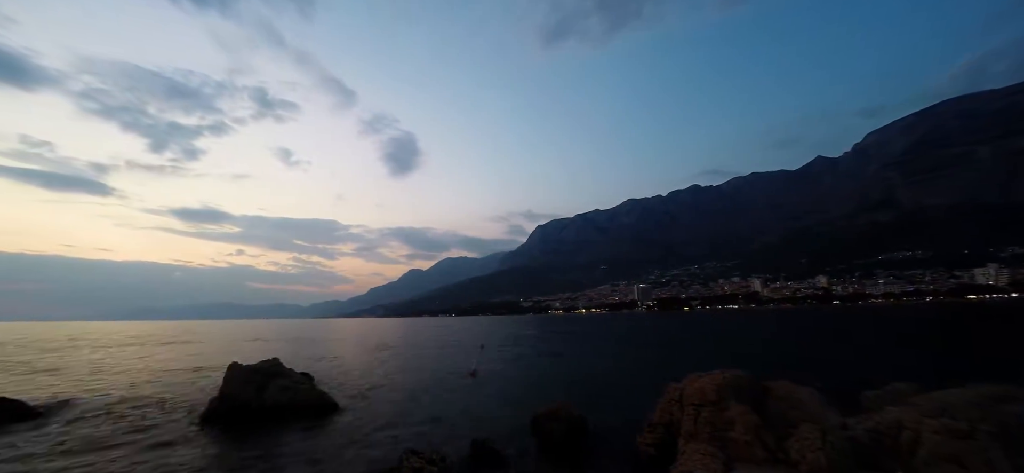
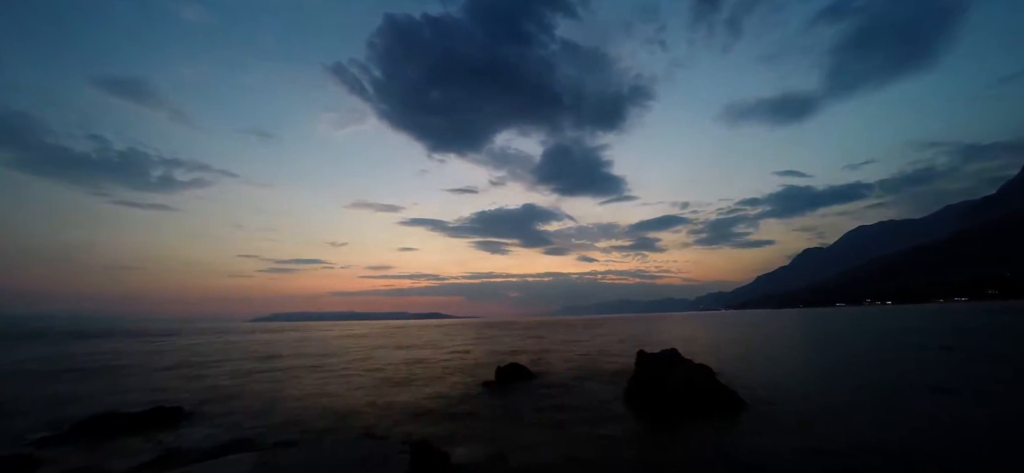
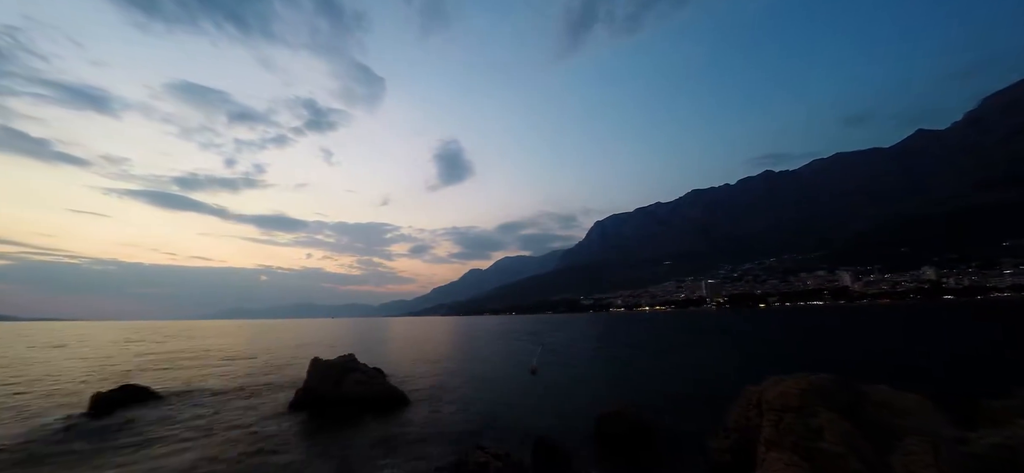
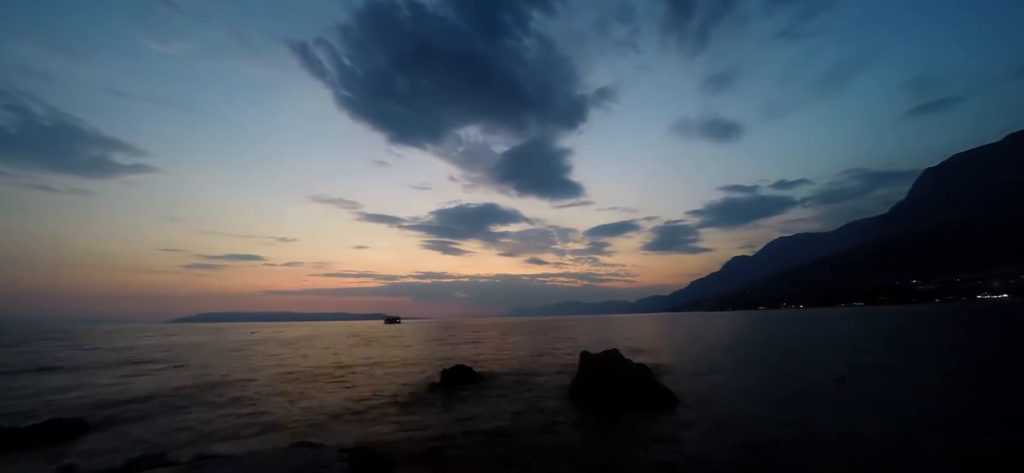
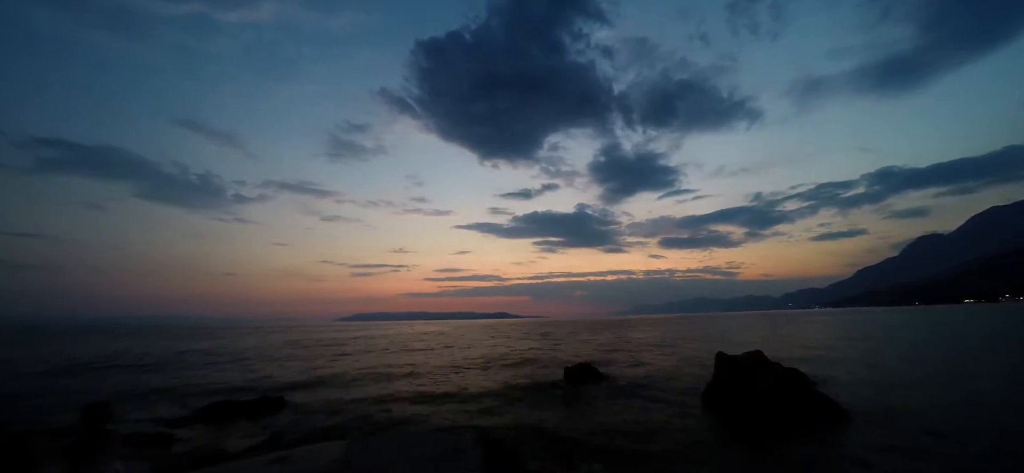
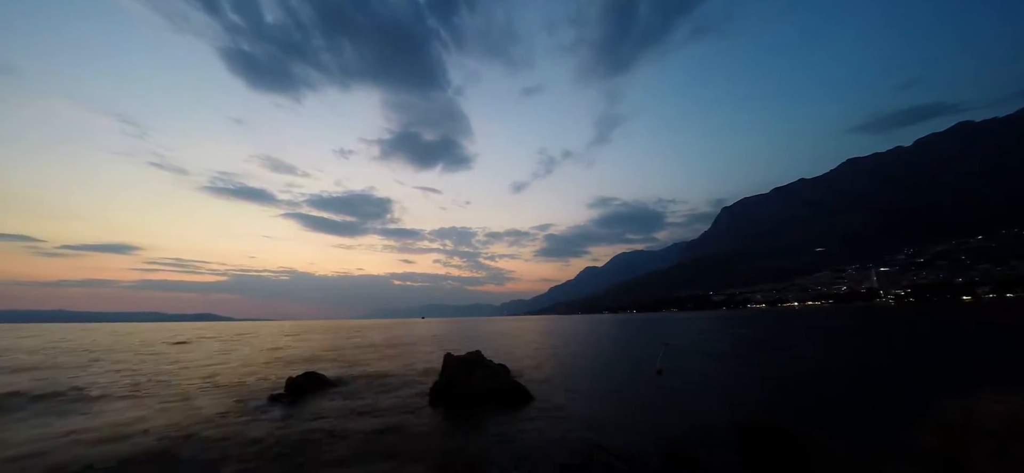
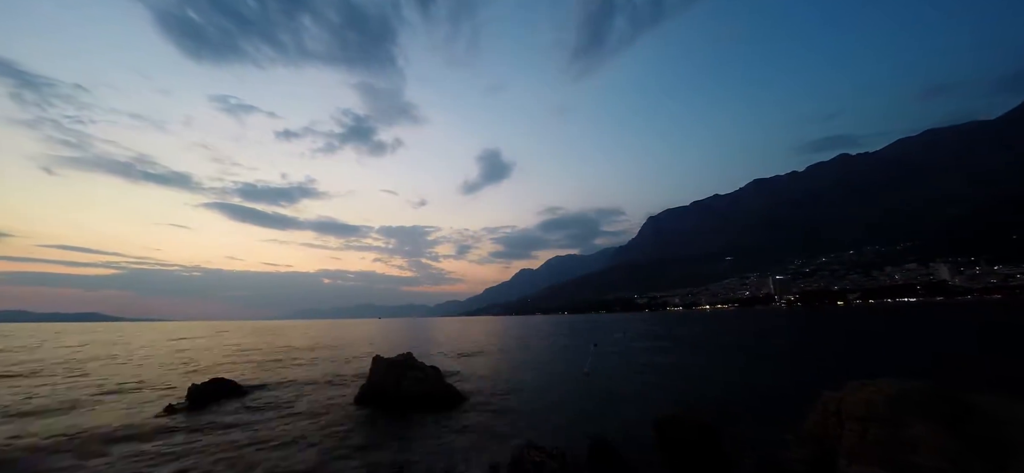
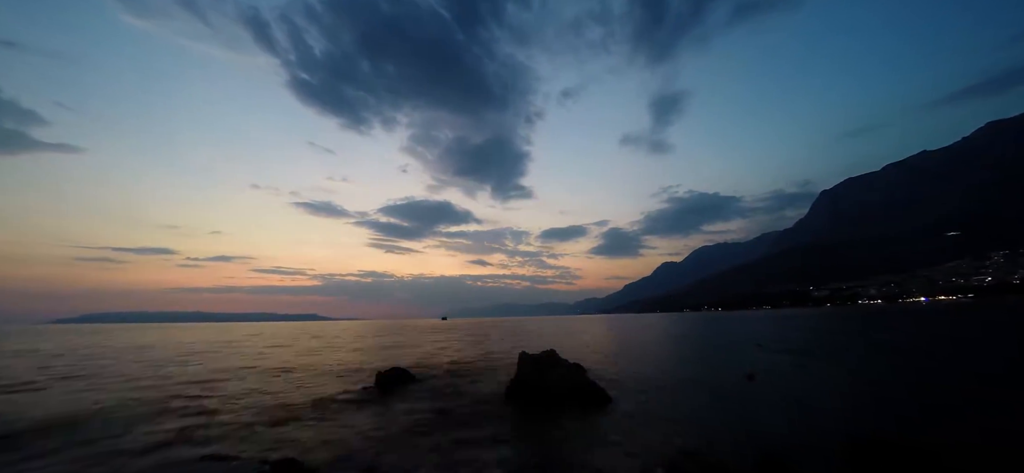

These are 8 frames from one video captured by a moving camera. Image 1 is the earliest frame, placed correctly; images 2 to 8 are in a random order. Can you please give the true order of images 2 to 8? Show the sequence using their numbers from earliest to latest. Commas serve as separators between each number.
3, 7, 6, 8, 4, 2, 5
